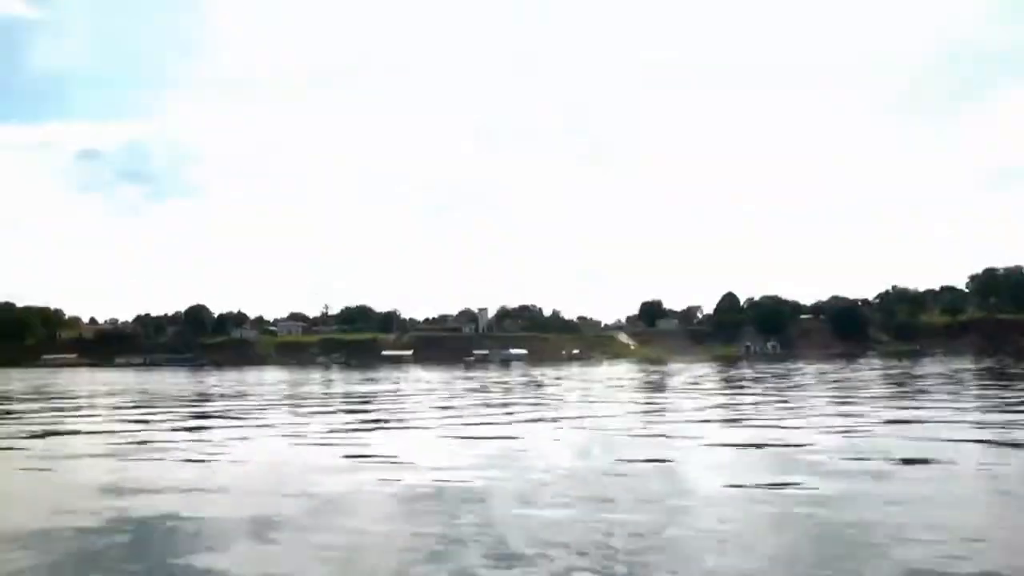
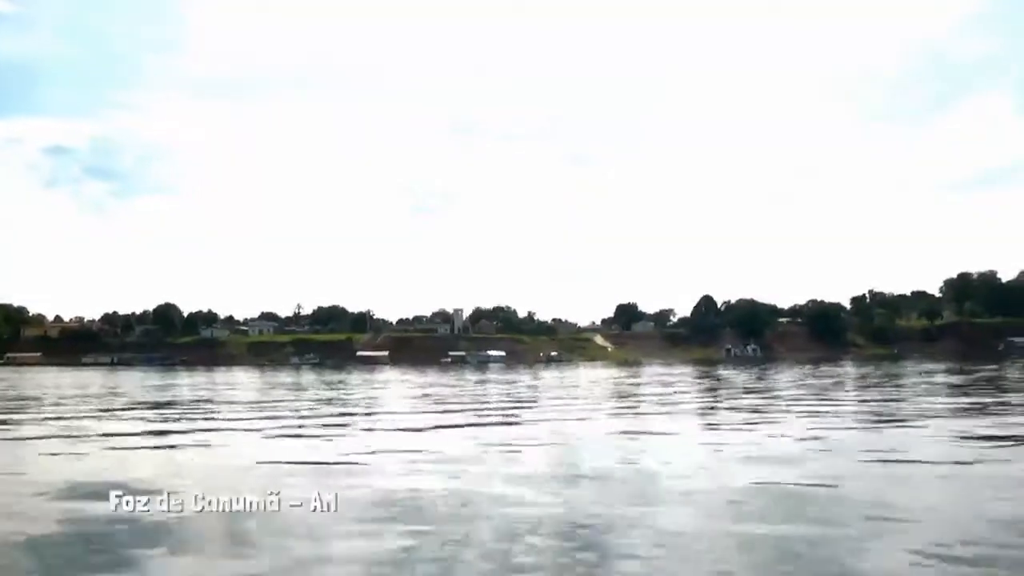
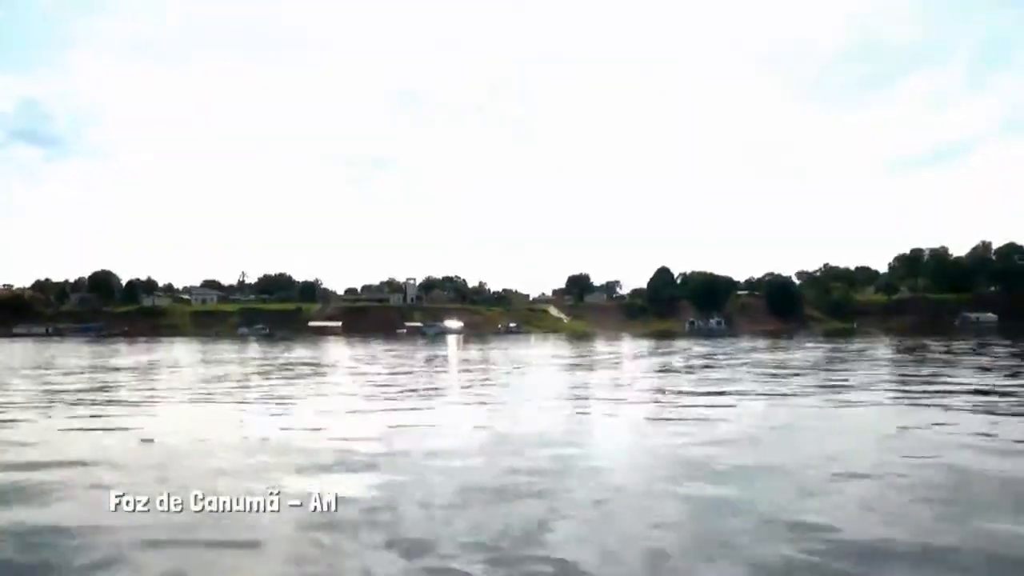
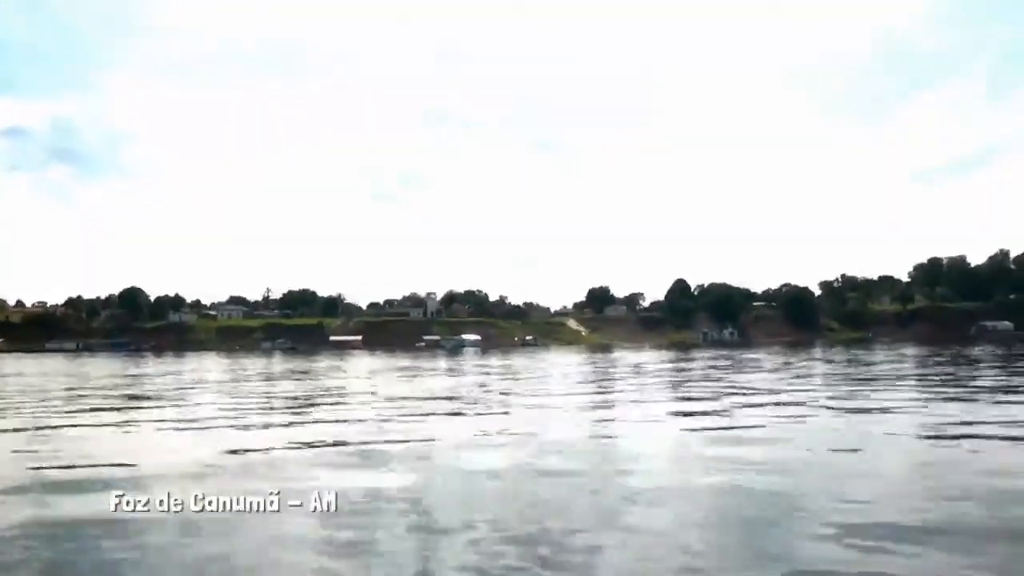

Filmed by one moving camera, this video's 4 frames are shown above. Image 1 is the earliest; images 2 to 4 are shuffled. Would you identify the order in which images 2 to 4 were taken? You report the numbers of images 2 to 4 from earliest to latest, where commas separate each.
2, 4, 3
